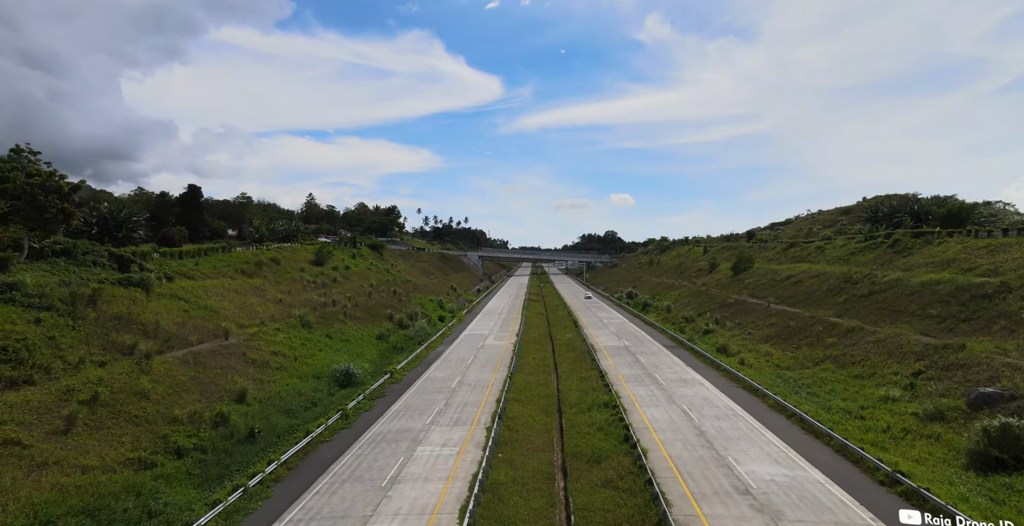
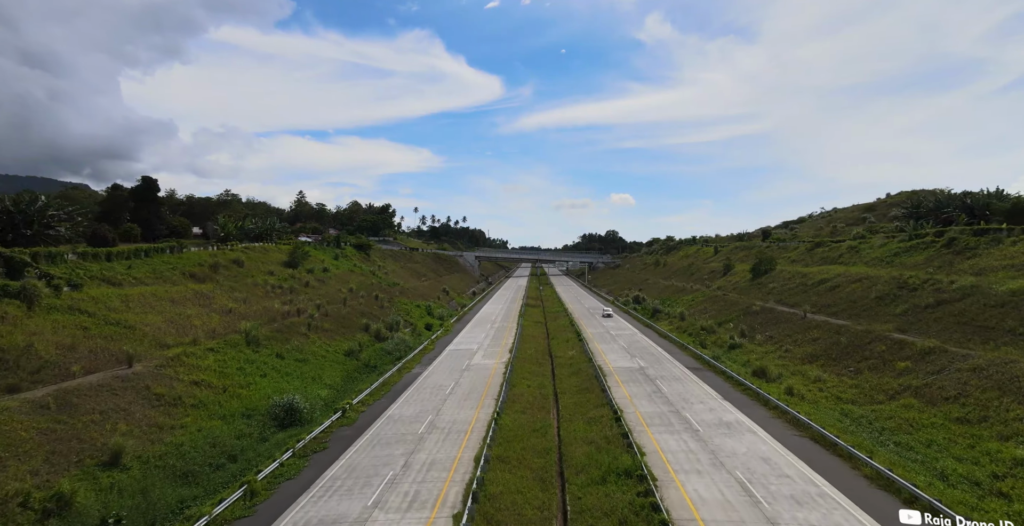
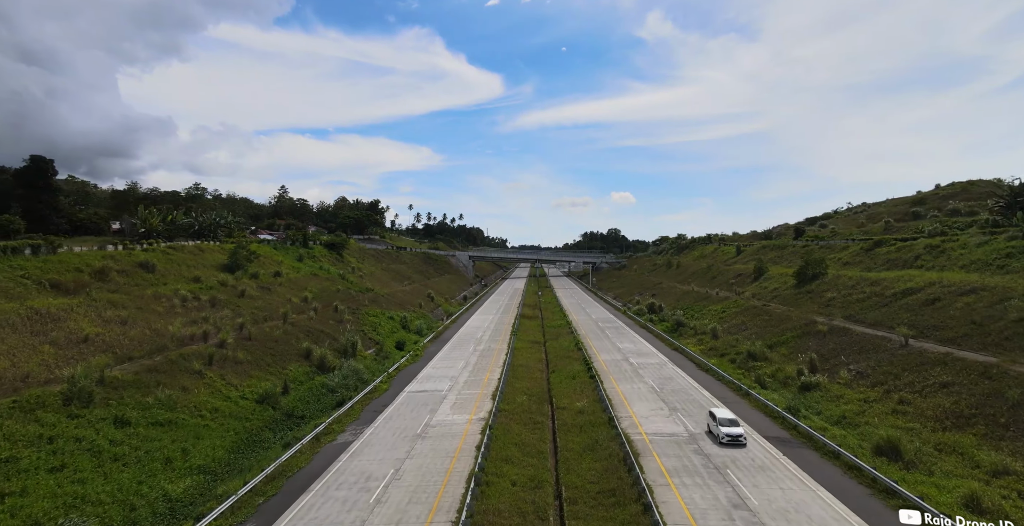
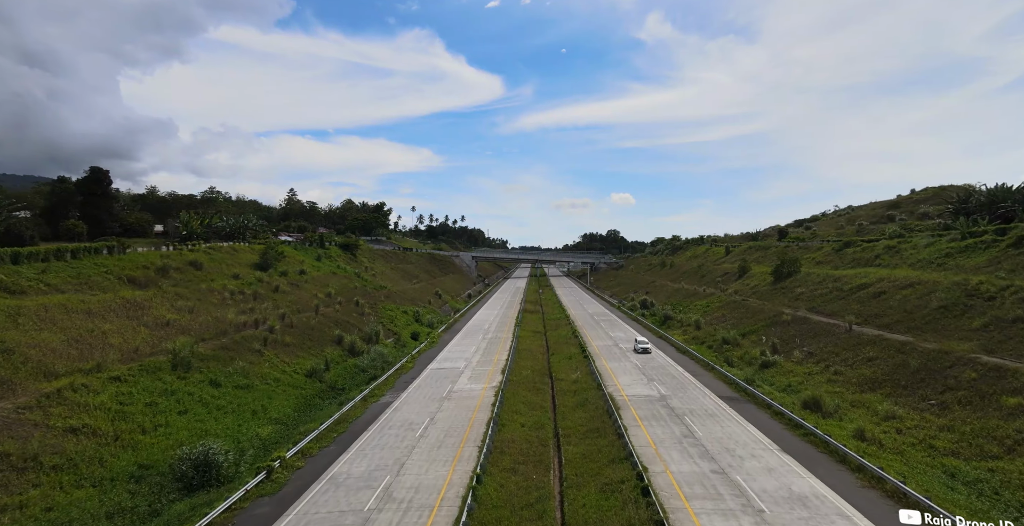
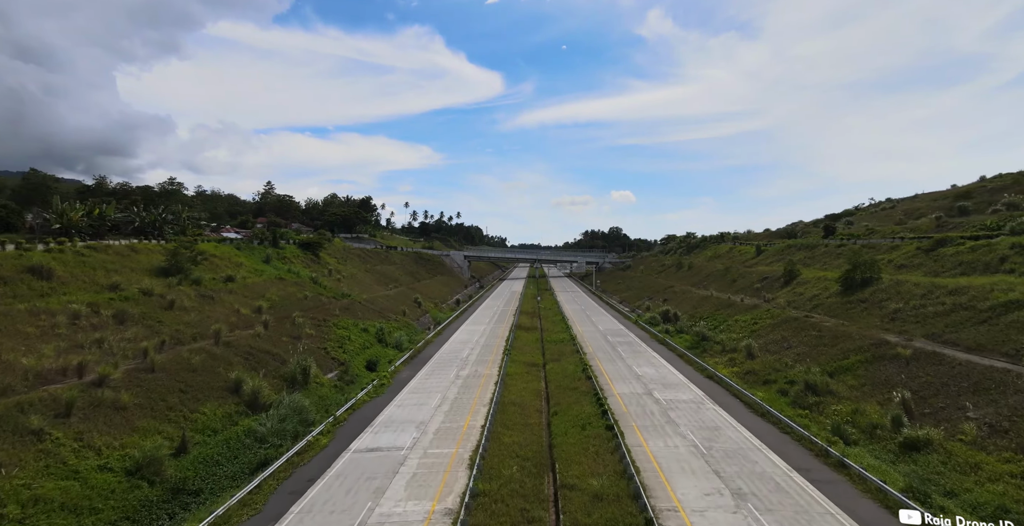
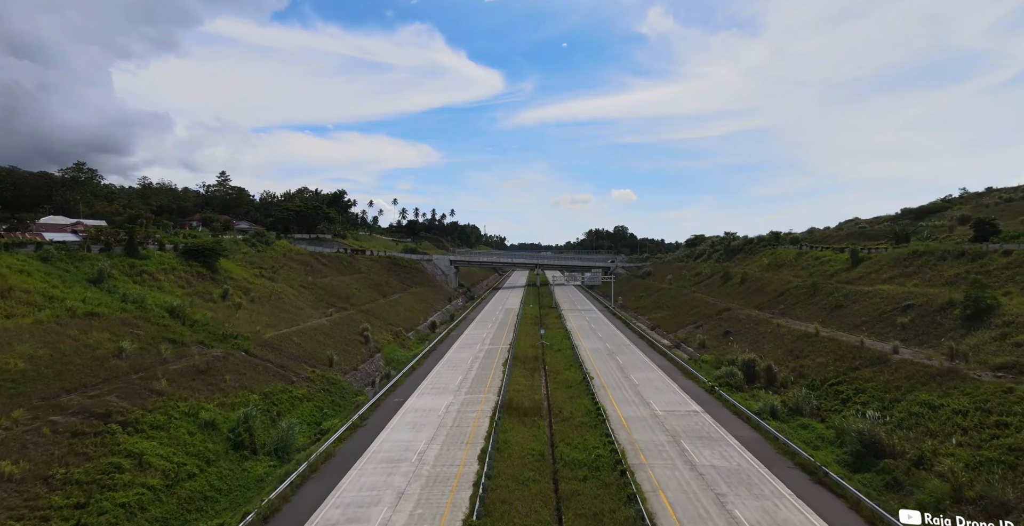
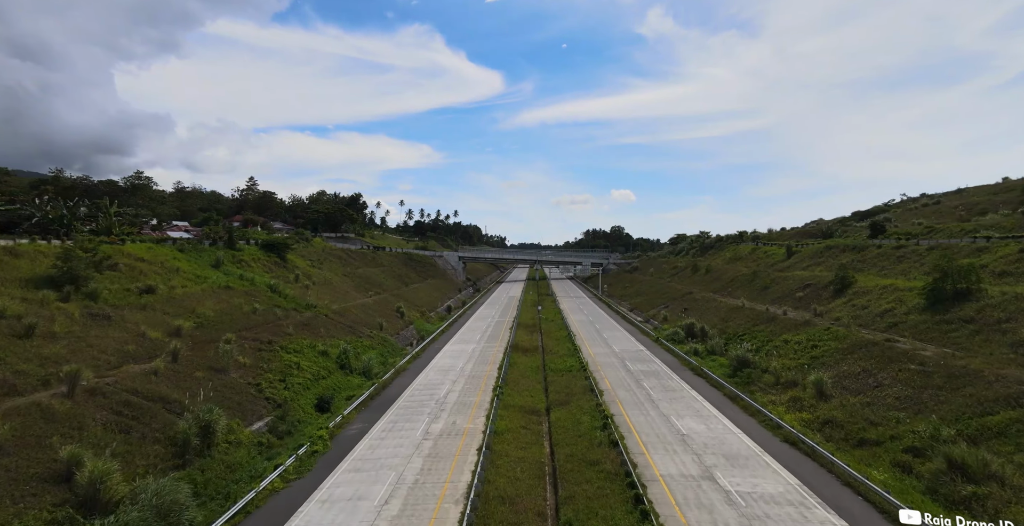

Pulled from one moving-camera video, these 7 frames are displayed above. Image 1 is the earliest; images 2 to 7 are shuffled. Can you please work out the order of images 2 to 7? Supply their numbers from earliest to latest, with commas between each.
2, 4, 3, 5, 7, 6
